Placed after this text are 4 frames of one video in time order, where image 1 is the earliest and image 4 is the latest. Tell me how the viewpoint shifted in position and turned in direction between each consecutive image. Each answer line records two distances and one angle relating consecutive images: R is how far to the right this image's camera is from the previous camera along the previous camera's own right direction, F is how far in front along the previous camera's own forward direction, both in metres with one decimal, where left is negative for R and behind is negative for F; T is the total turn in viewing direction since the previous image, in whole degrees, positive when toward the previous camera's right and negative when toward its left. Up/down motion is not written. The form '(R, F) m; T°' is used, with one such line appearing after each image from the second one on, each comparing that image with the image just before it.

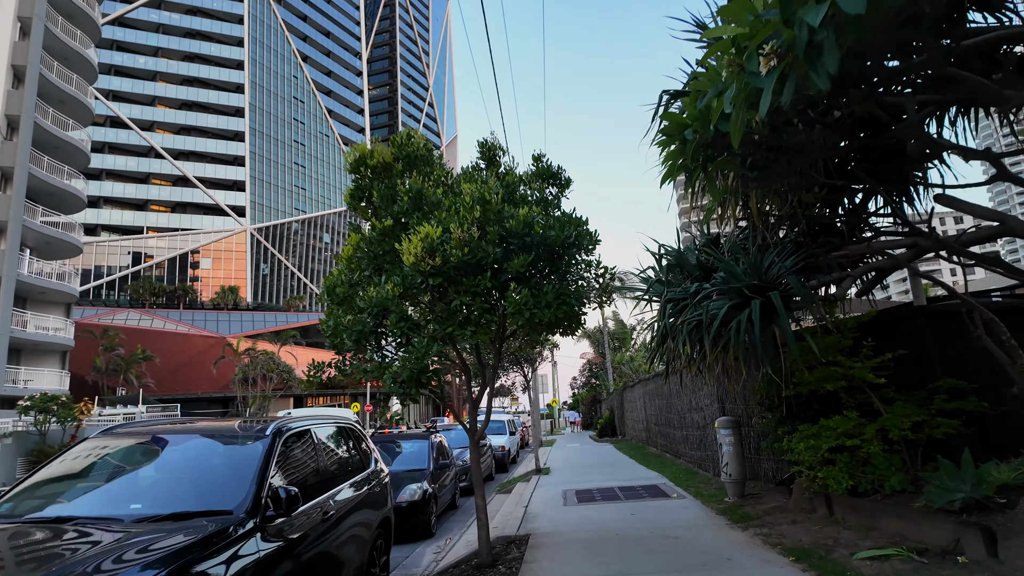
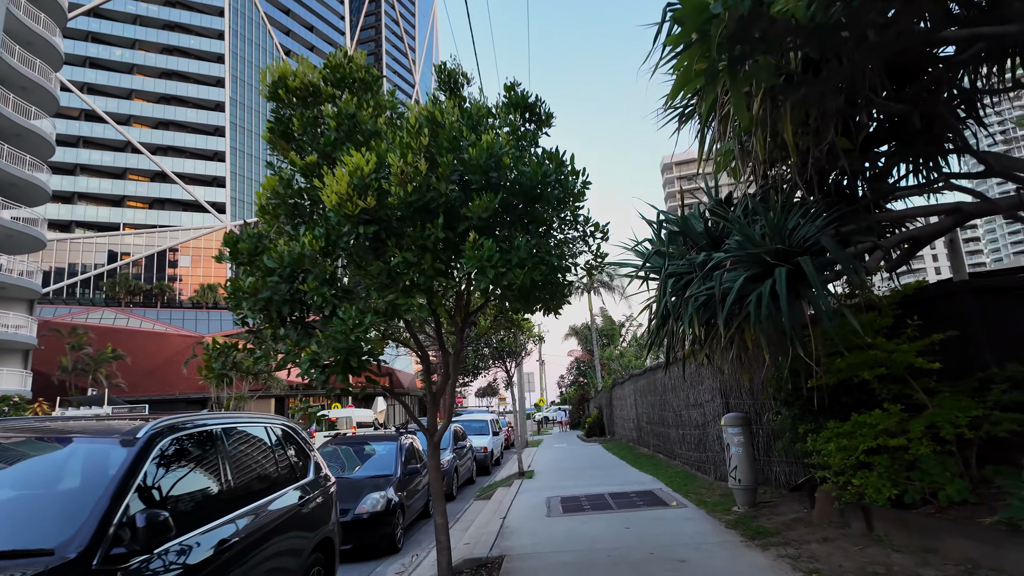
(+0.2, +1.2) m; +1°
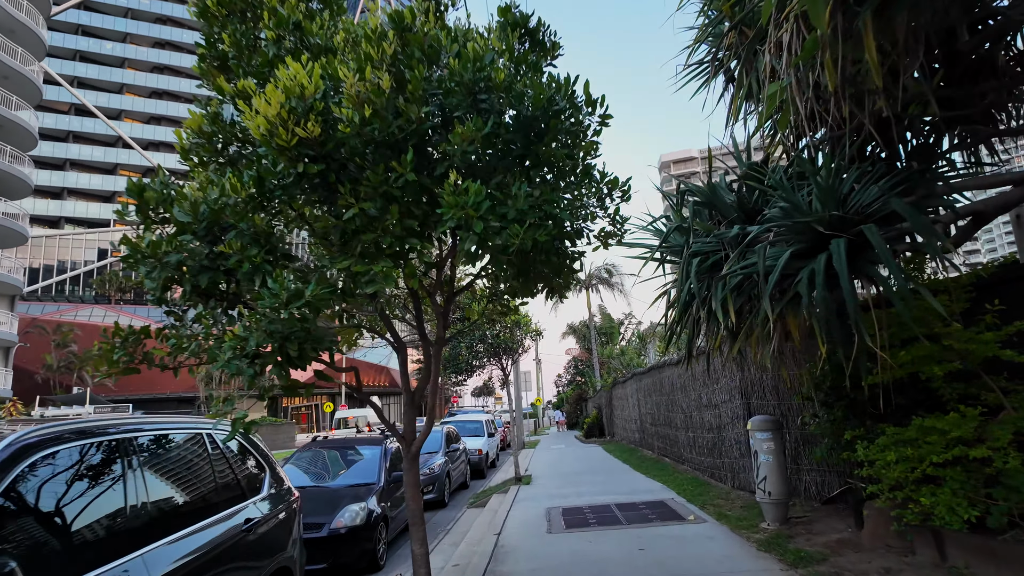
(0.0, +1.0) m; 0°
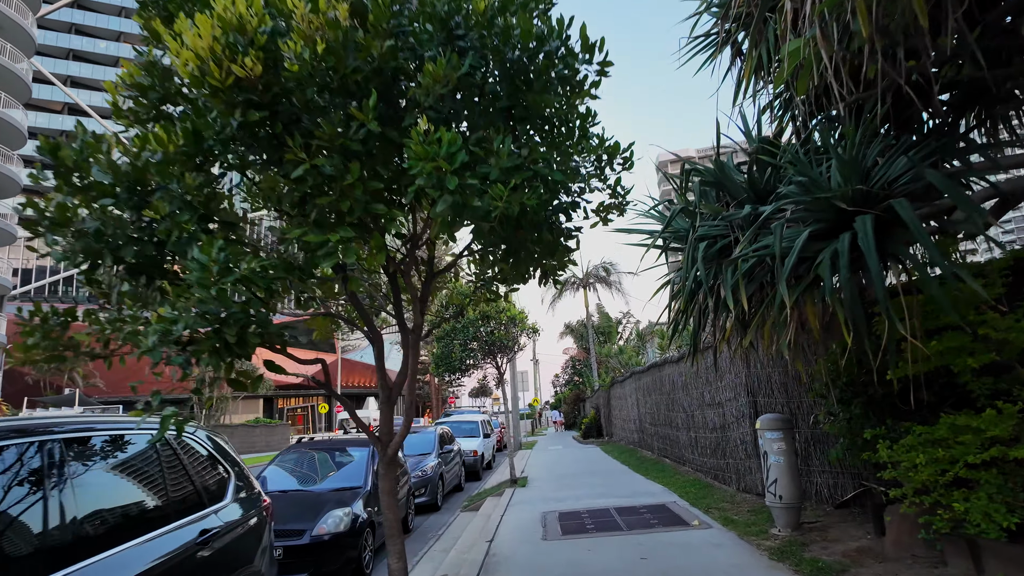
(+0.1, +0.4) m; 0°
